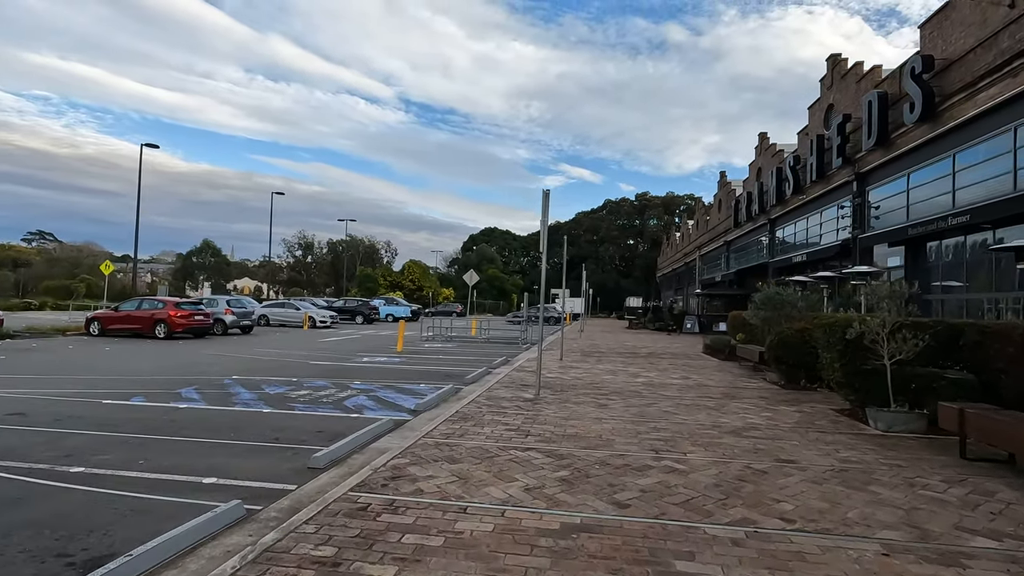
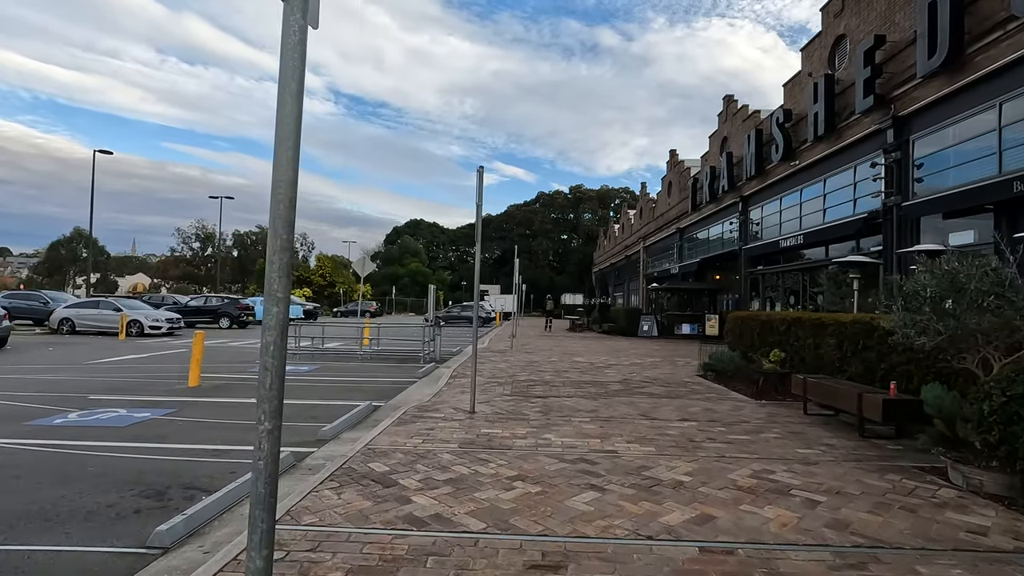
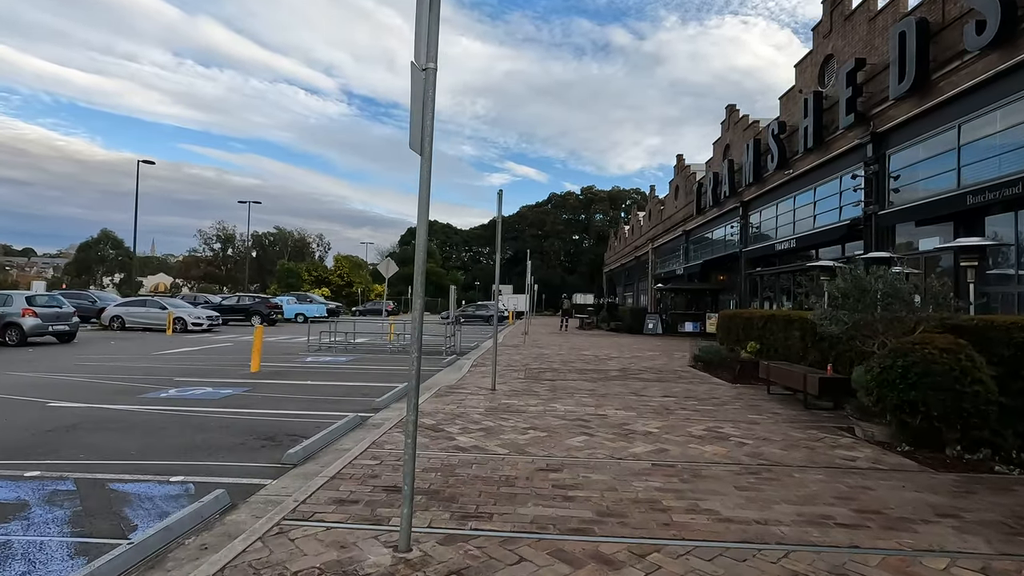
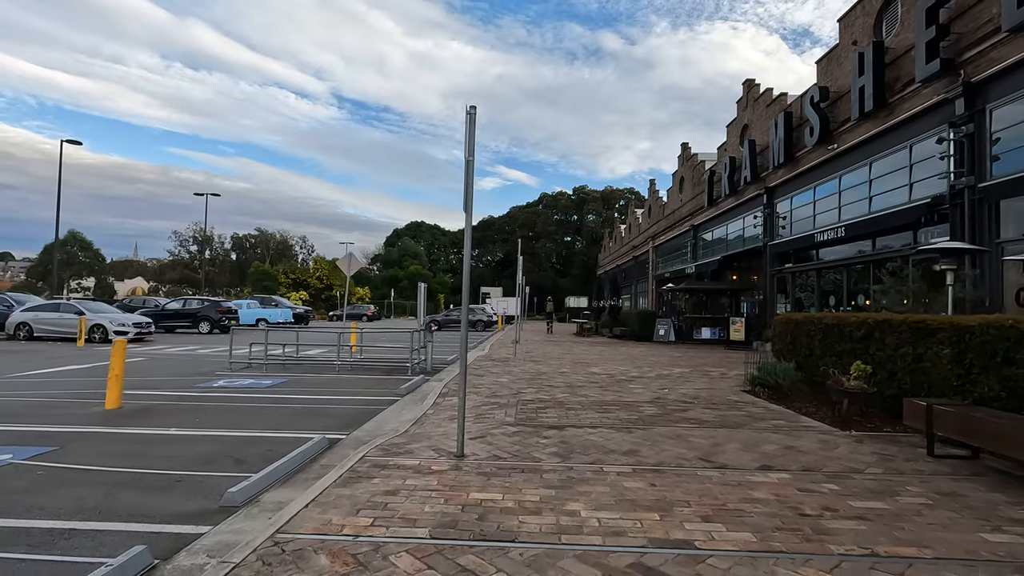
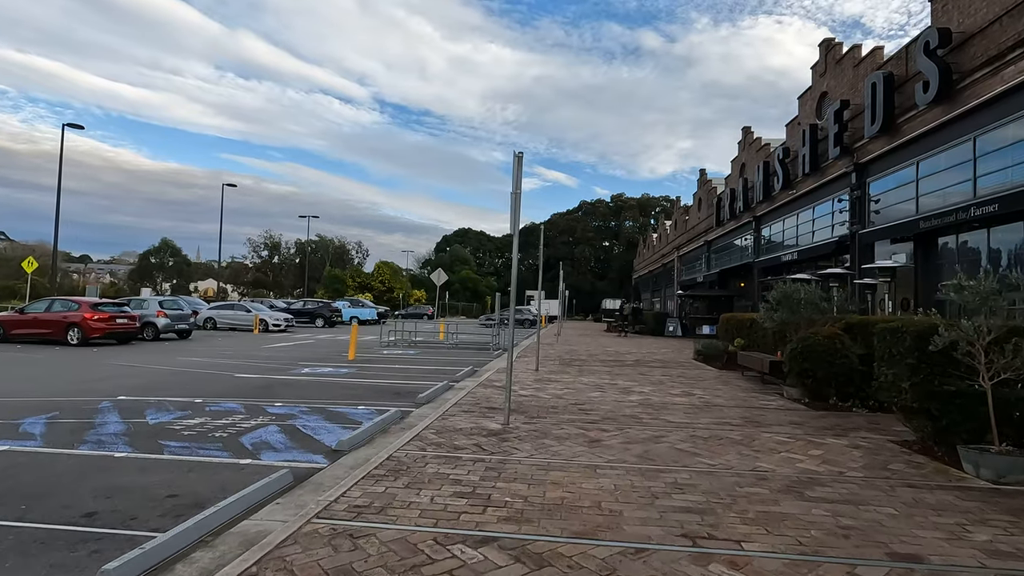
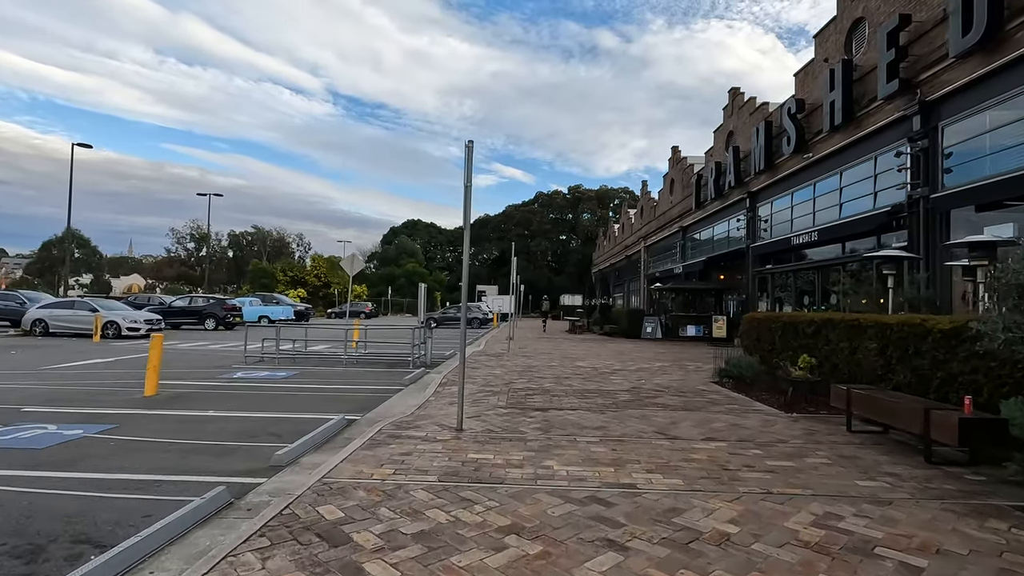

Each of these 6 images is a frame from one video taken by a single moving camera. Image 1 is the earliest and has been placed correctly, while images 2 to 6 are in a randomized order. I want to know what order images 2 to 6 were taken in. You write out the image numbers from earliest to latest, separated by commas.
5, 3, 2, 6, 4
